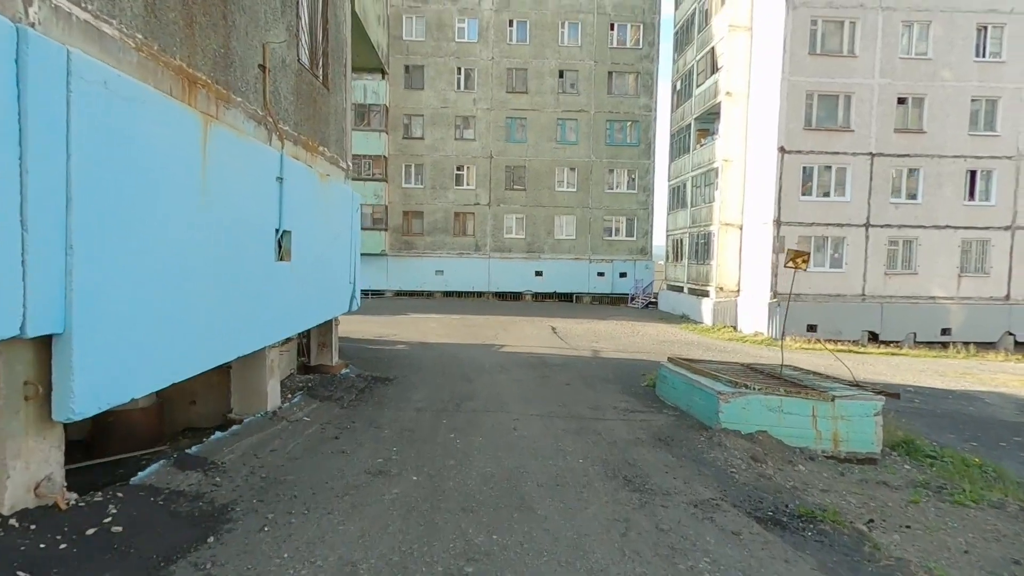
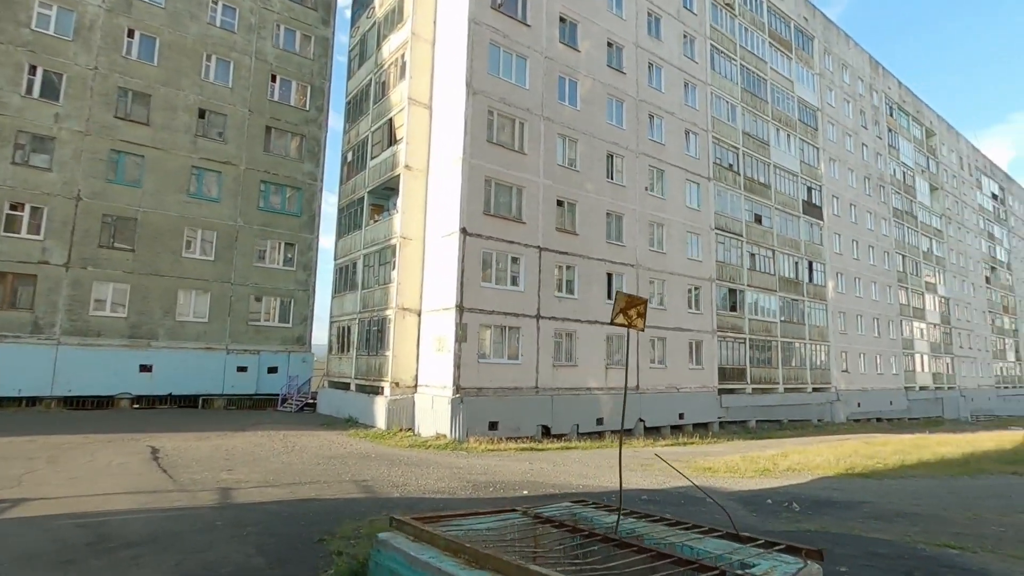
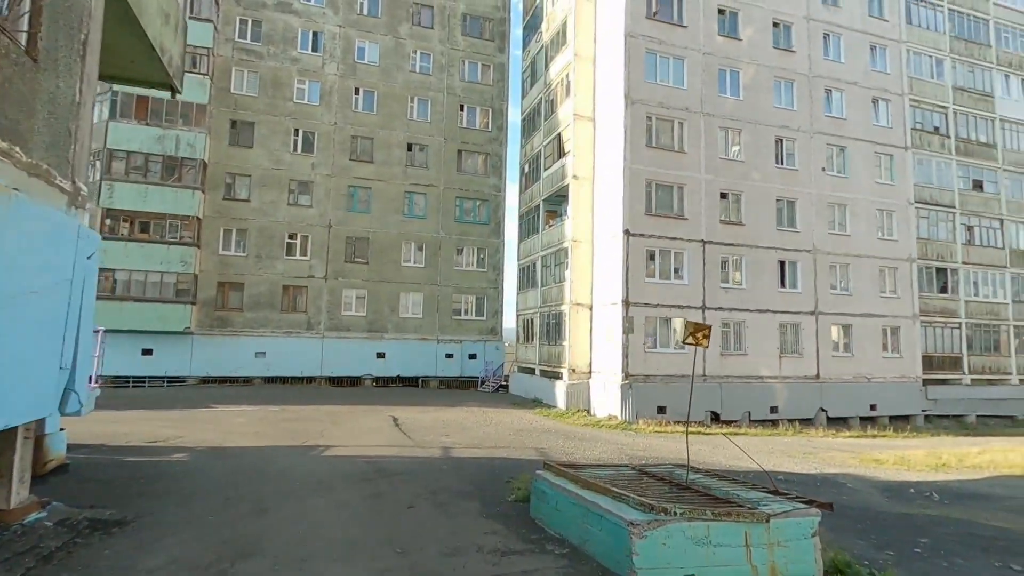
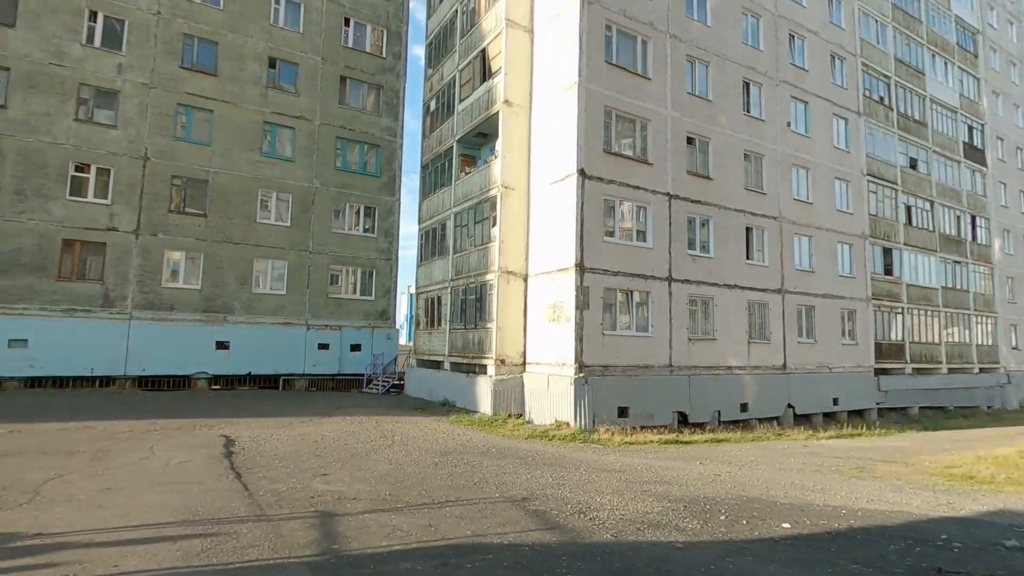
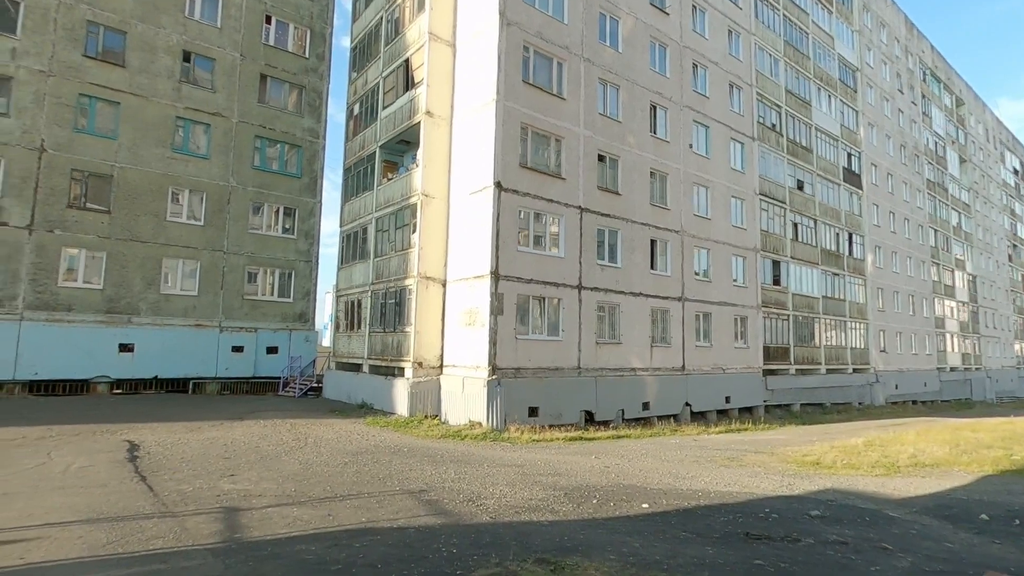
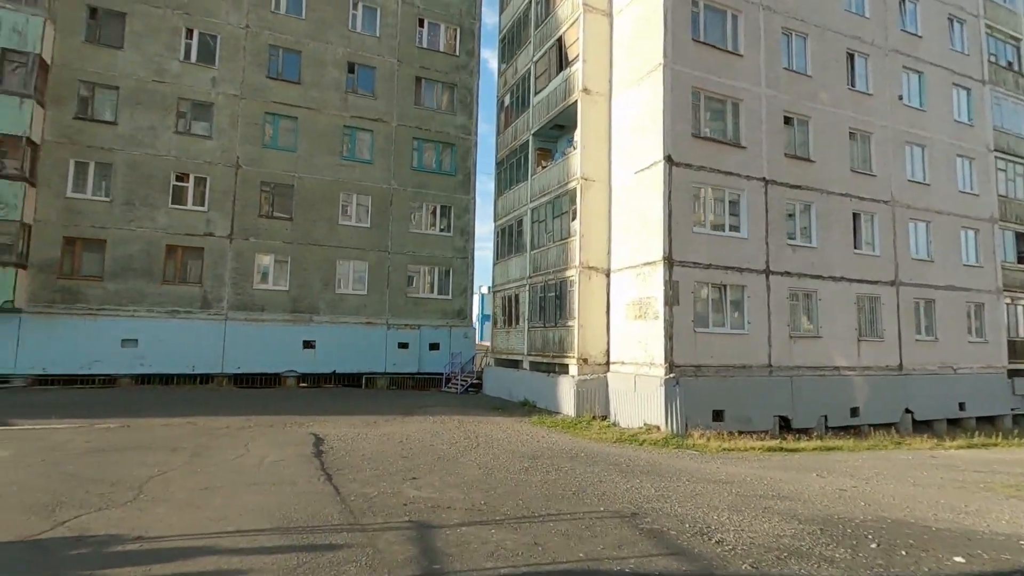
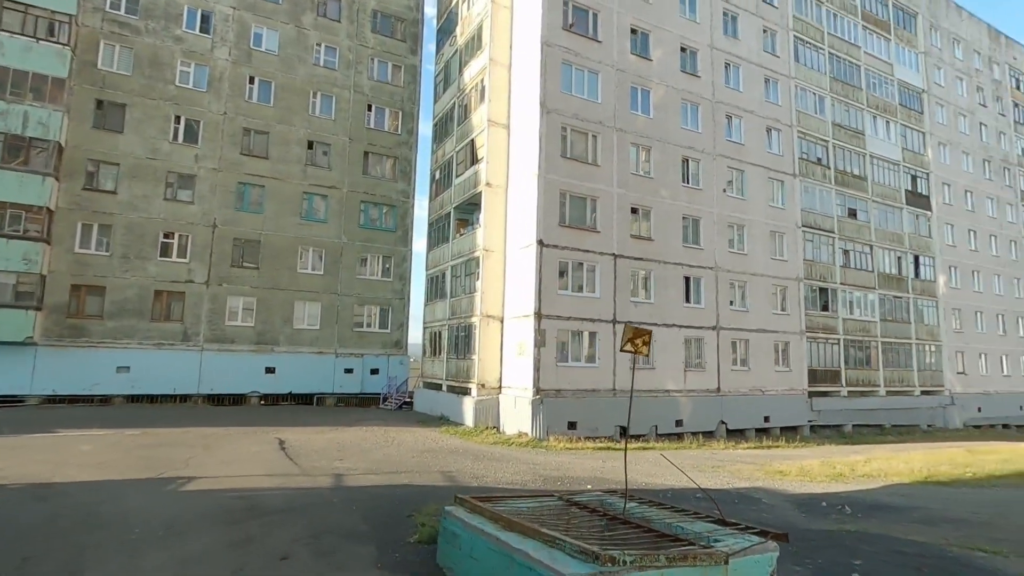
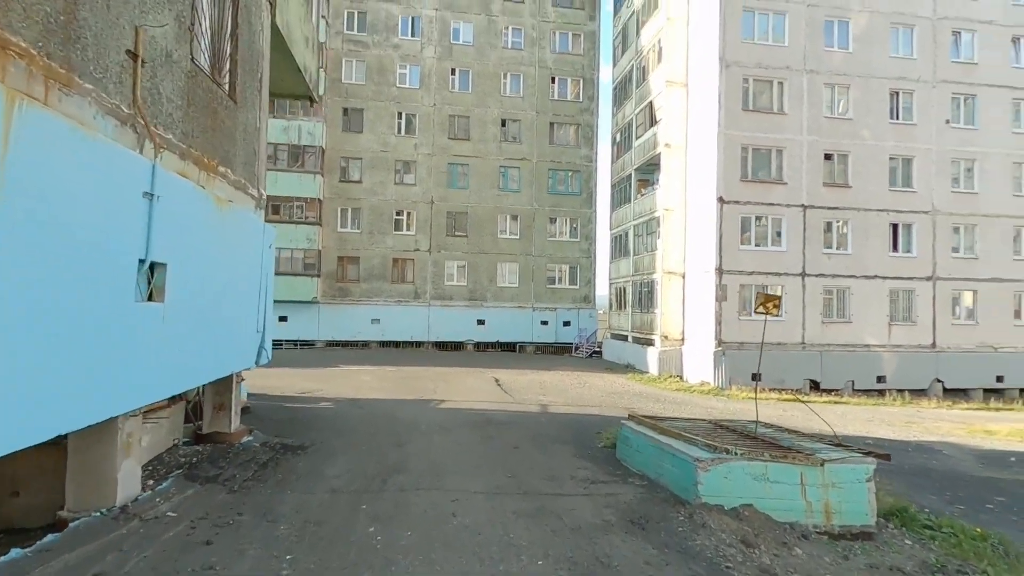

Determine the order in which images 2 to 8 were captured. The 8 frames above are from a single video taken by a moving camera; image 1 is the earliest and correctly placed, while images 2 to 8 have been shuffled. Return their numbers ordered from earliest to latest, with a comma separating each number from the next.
8, 3, 7, 2, 5, 4, 6
